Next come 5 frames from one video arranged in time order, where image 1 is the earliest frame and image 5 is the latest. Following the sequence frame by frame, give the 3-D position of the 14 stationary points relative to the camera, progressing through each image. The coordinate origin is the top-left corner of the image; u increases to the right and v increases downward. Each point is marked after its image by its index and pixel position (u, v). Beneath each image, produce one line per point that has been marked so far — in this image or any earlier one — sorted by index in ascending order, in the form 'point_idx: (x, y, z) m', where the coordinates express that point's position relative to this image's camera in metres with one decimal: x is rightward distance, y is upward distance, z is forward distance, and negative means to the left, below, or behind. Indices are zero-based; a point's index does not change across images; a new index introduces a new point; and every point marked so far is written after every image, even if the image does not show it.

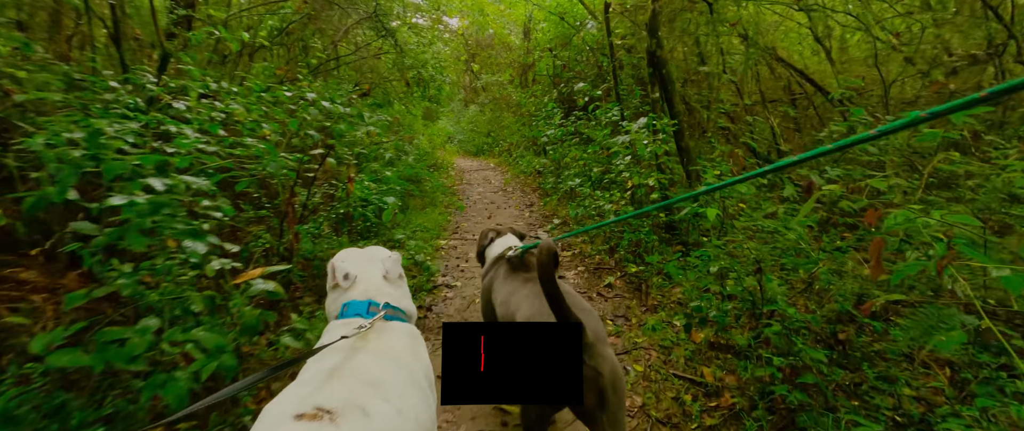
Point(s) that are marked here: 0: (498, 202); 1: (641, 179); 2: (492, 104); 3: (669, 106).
0: (-0.2, +0.3, +8.5) m
1: (+1.4, +0.4, +5.1) m
2: (-0.7, +4.0, +16.6) m
3: (+1.7, +1.2, +5.0) m
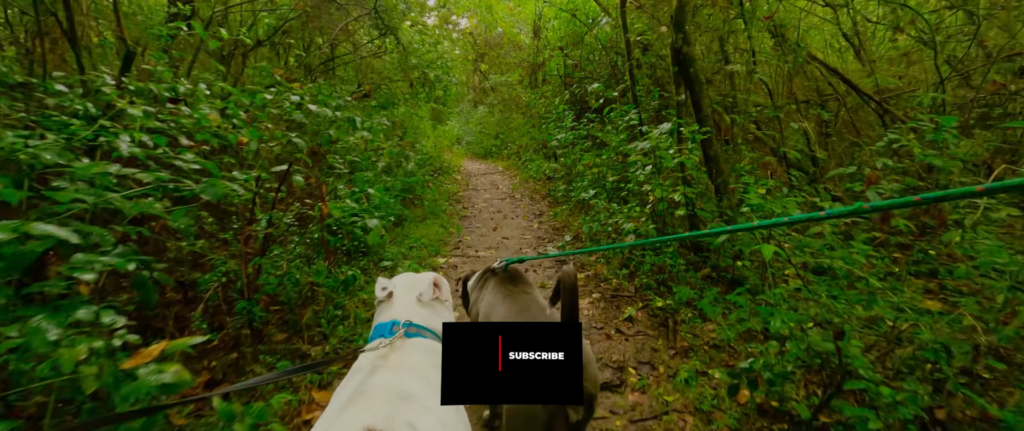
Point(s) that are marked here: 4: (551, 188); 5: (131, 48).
0: (-0.1, +0.1, +7.9) m
1: (+1.5, +0.2, +4.5) m
2: (-0.4, +3.8, +16.1) m
3: (+1.8, +1.0, +4.5) m
4: (+0.7, +0.5, +8.7) m
5: (-3.1, +1.4, +3.8) m
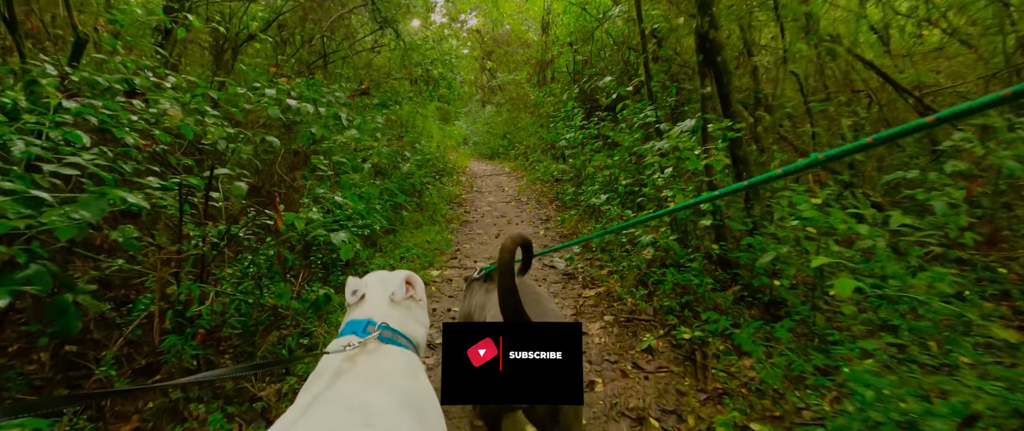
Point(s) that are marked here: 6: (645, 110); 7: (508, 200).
0: (0.0, 0.0, +7.4) m
1: (+1.5, +0.1, +4.0) m
2: (-0.1, +3.7, +15.6) m
3: (+1.8, +0.9, +3.9) m
4: (+0.8, +0.4, +8.2) m
5: (-3.1, +1.3, +3.4) m
6: (+1.6, +1.3, +5.6) m
7: (-0.1, +0.3, +8.7) m
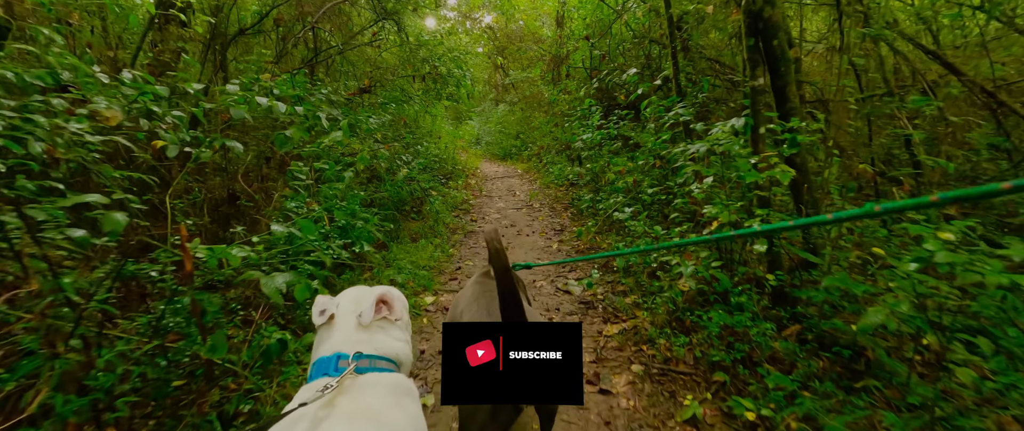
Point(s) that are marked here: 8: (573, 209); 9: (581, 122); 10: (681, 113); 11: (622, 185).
0: (+0.1, -0.1, +6.8) m
1: (+1.5, 0.0, +3.2) m
2: (+0.3, +3.6, +14.9) m
3: (+1.8, +0.8, +3.2) m
4: (+1.0, +0.3, +7.5) m
5: (-3.1, +1.2, +2.8) m
6: (+1.7, +1.1, +4.9) m
7: (+0.1, +0.2, +8.1) m
8: (+0.9, +0.1, +7.1) m
9: (+1.2, +1.7, +8.3) m
10: (+1.8, +1.1, +5.0) m
11: (+1.3, +0.4, +5.7) m
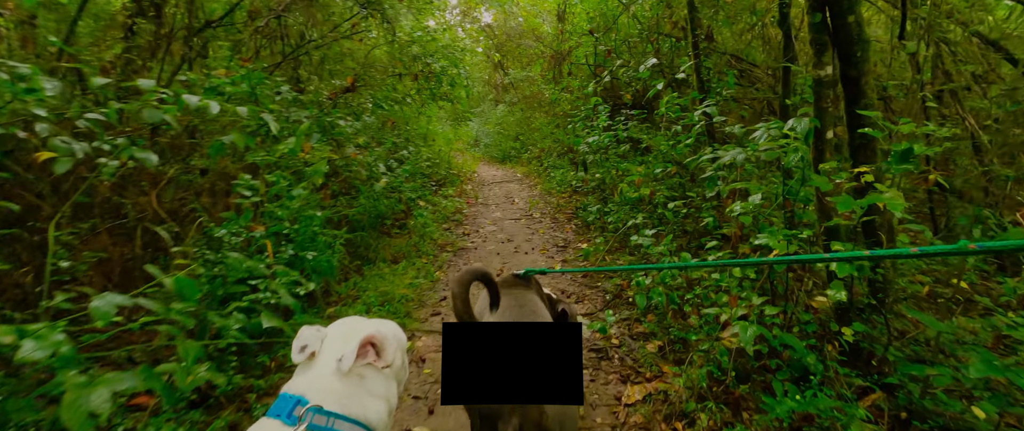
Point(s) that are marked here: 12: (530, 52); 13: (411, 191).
0: (+0.1, -0.3, +6.0) m
1: (+1.5, -0.2, +2.5) m
2: (+0.3, +3.5, +14.2) m
3: (+1.8, +0.6, +2.5) m
4: (+1.0, +0.1, +6.8) m
5: (-3.2, +1.0, +2.1) m
6: (+1.7, +1.0, +4.2) m
7: (+0.1, 0.0, +7.3) m
8: (+0.9, -0.1, +6.3) m
9: (+1.2, +1.5, +7.6) m
10: (+1.8, +1.0, +4.3) m
11: (+1.3, +0.2, +5.0) m
12: (+0.5, +4.7, +13.3) m
13: (-1.4, +0.3, +6.3) m
